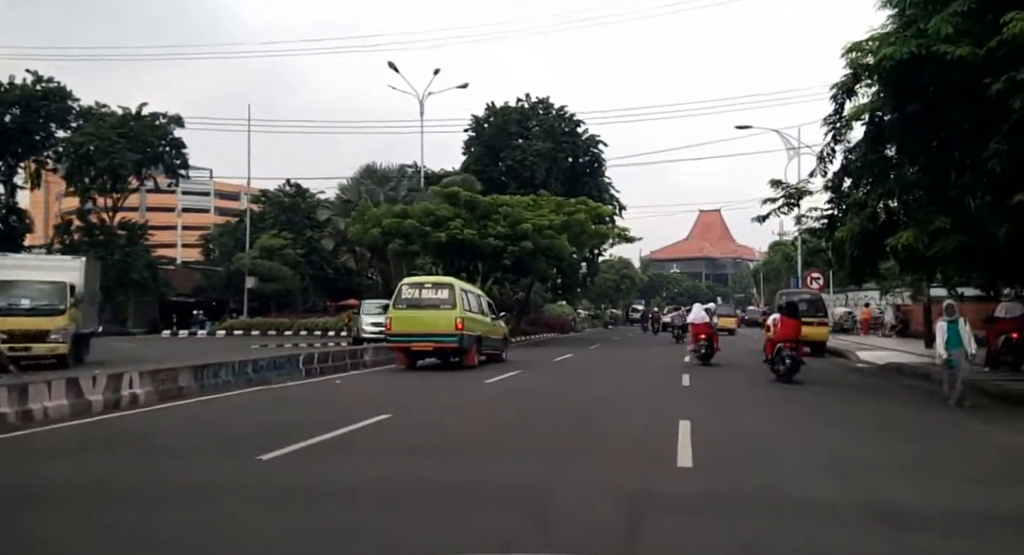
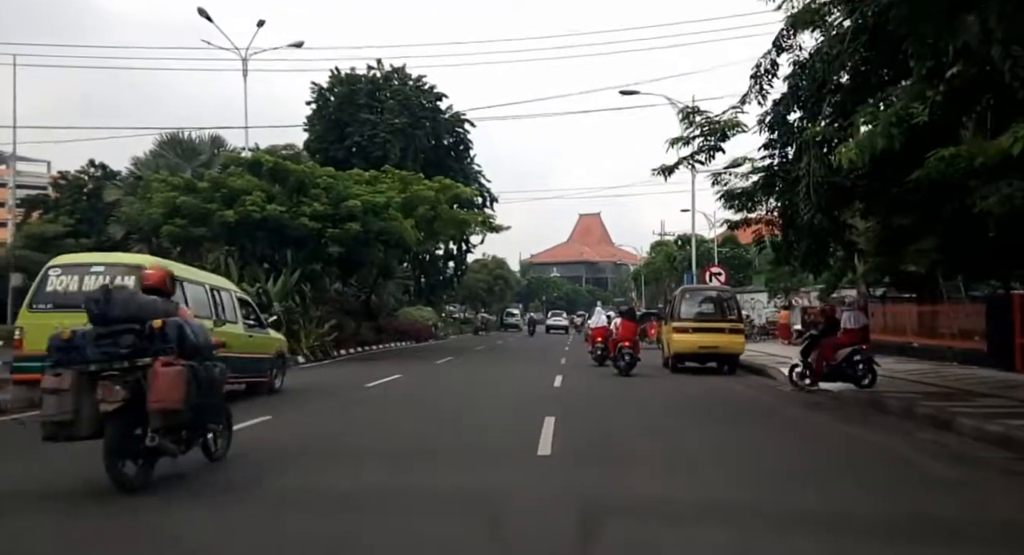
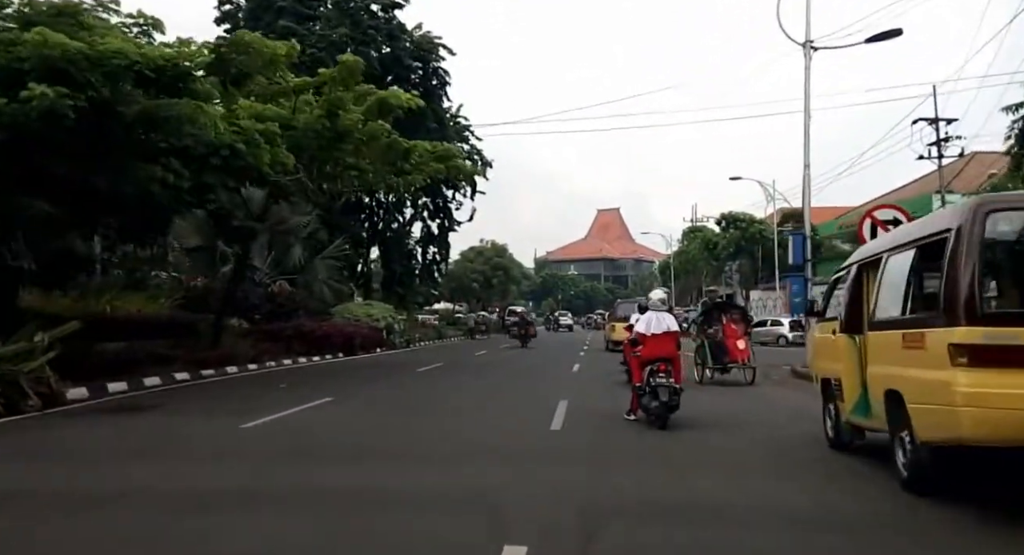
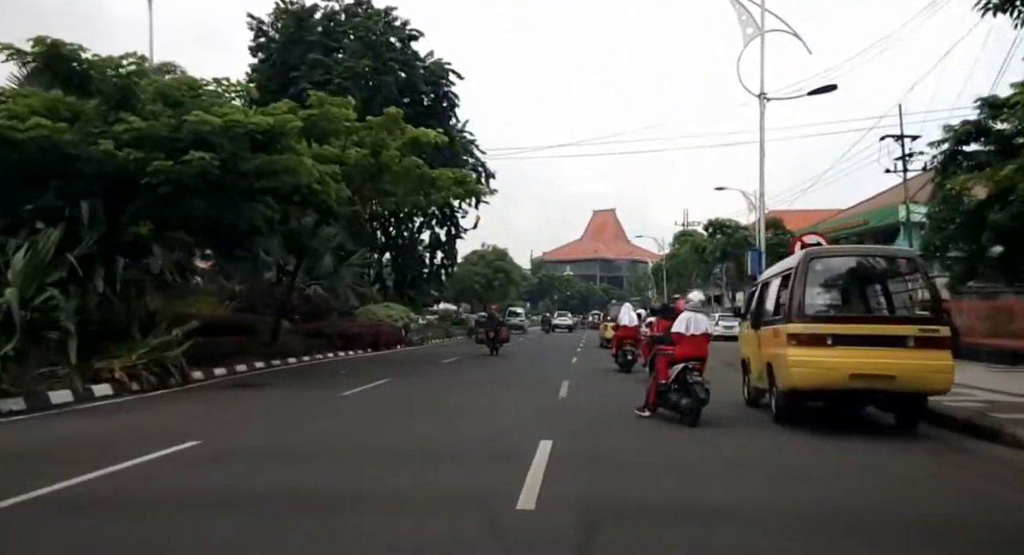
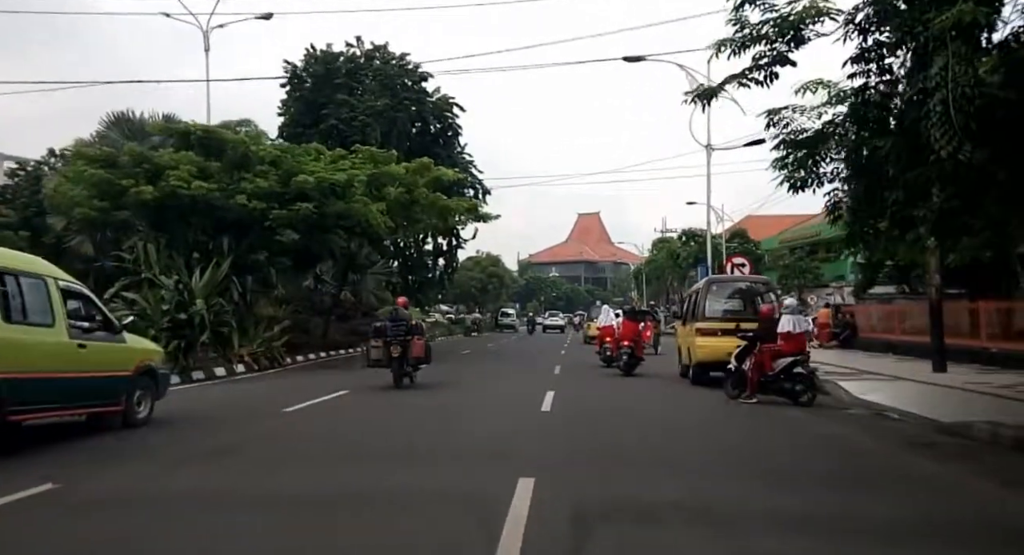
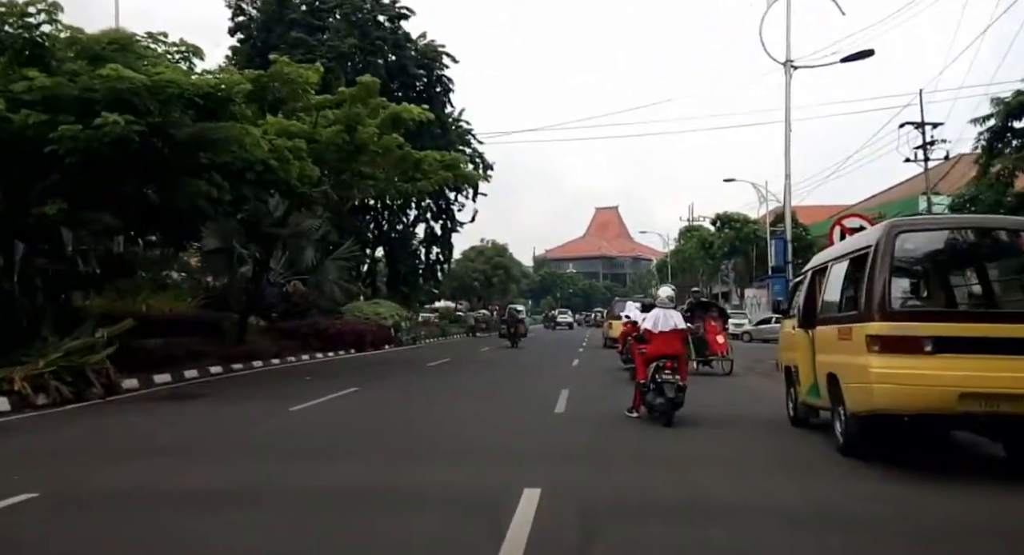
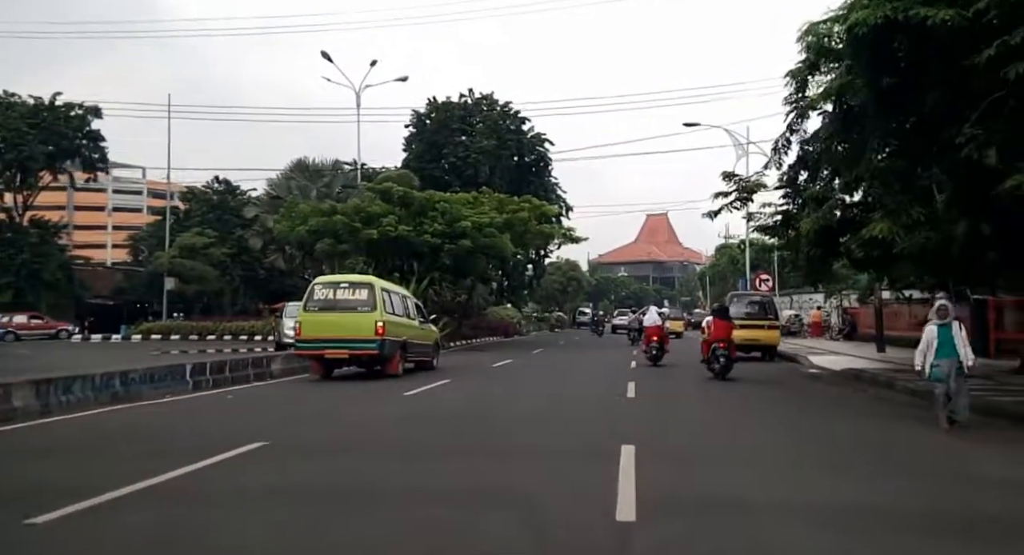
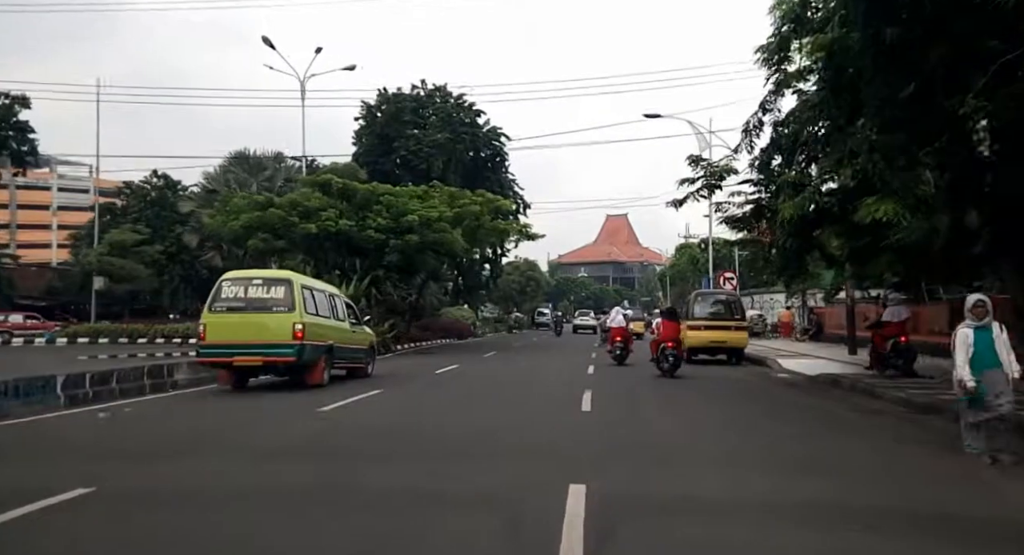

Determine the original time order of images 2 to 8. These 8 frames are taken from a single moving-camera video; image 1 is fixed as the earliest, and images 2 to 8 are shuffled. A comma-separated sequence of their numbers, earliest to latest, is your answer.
7, 8, 2, 5, 4, 6, 3
